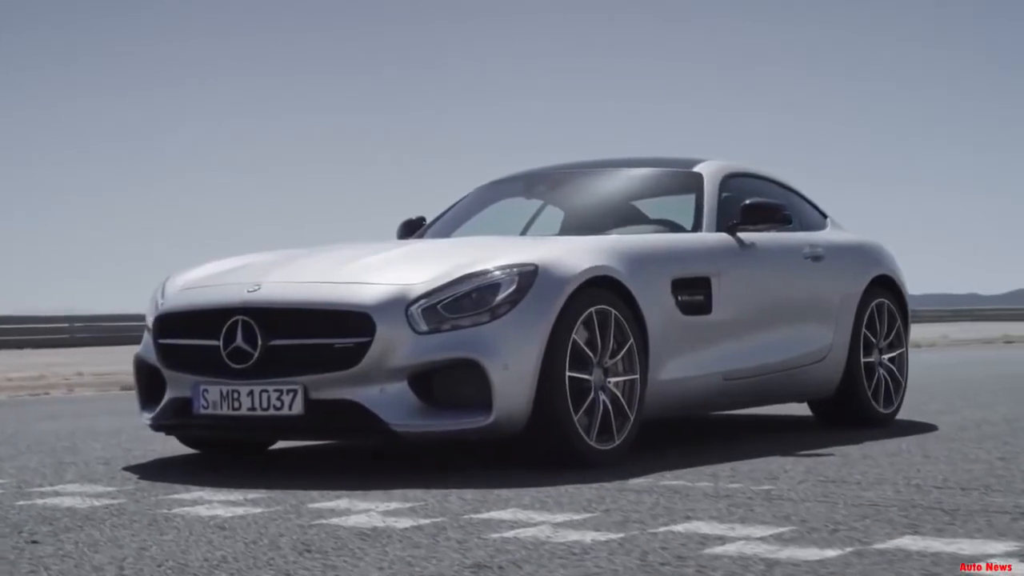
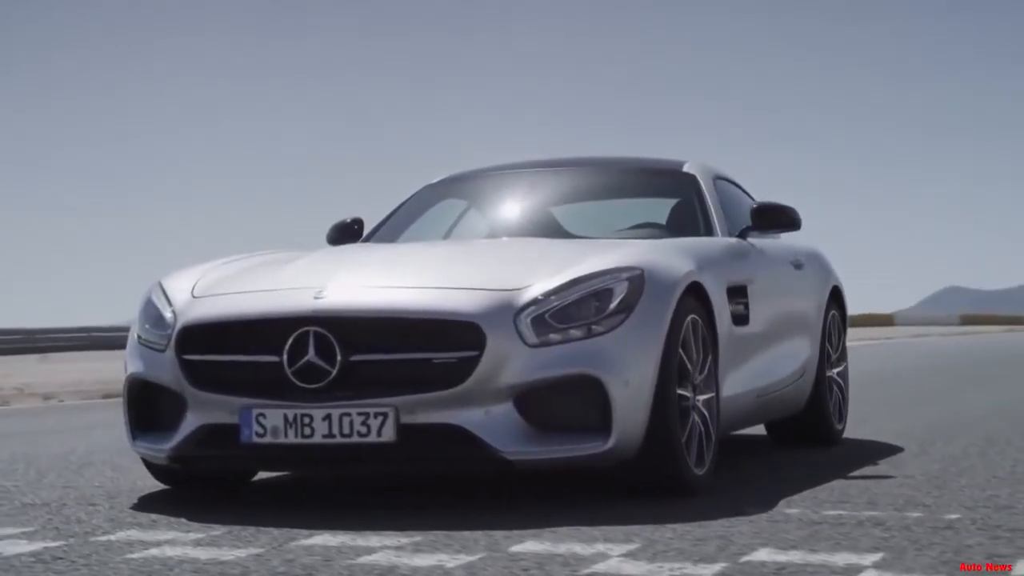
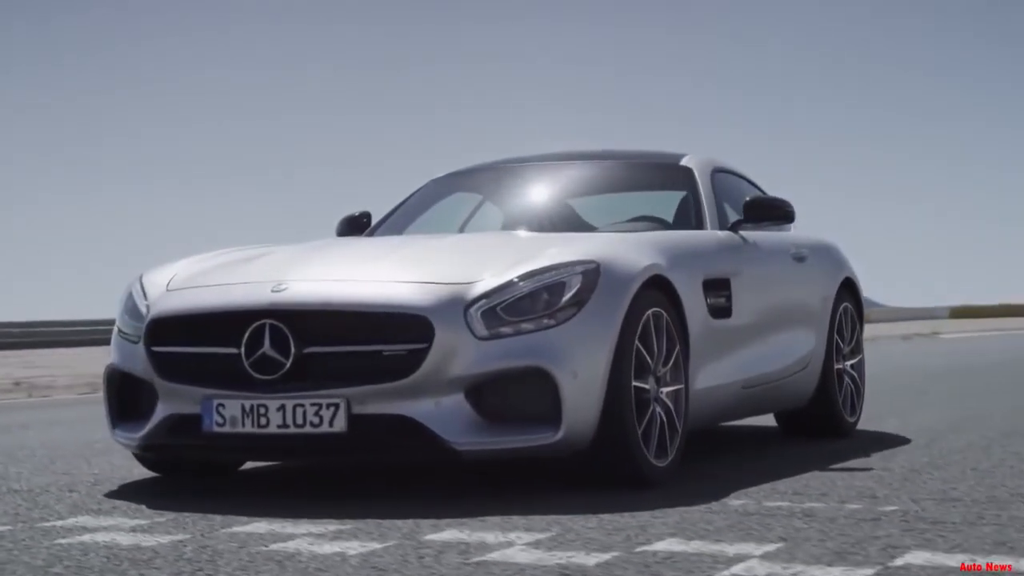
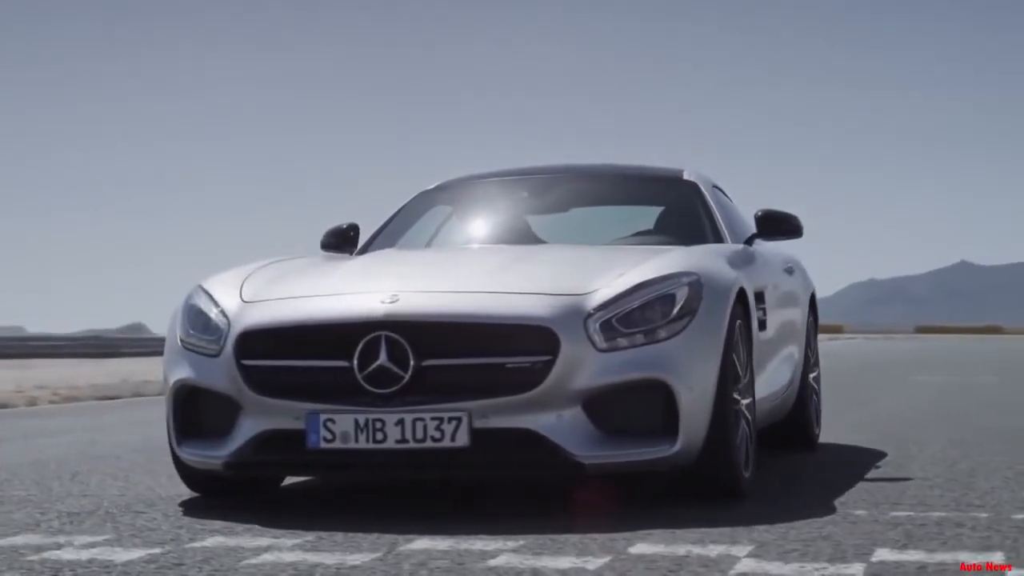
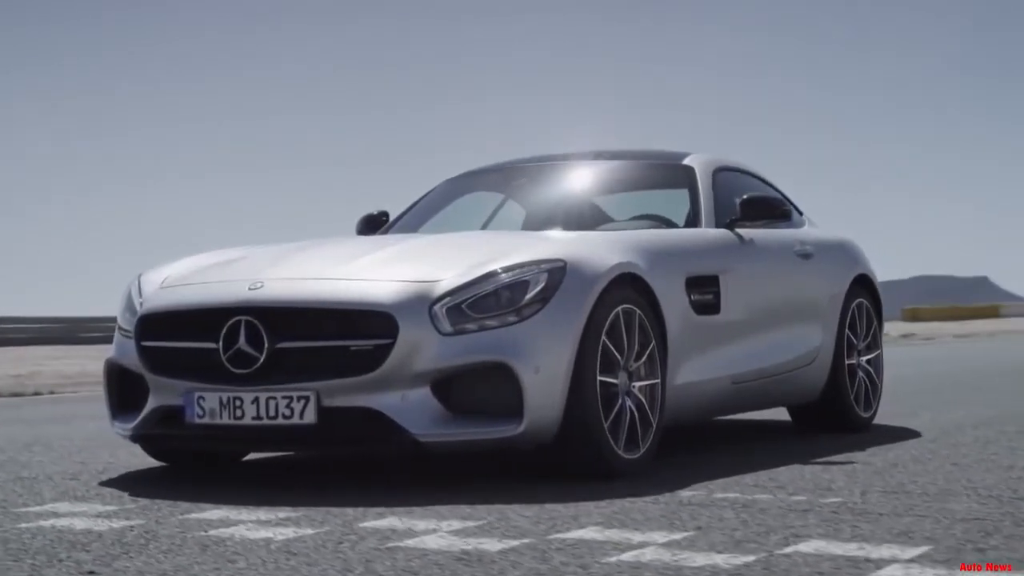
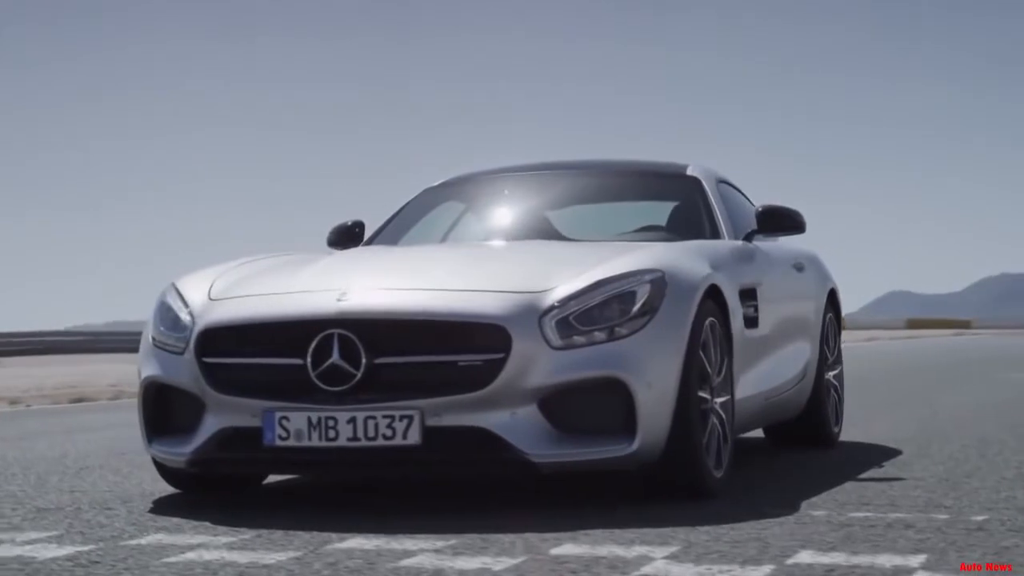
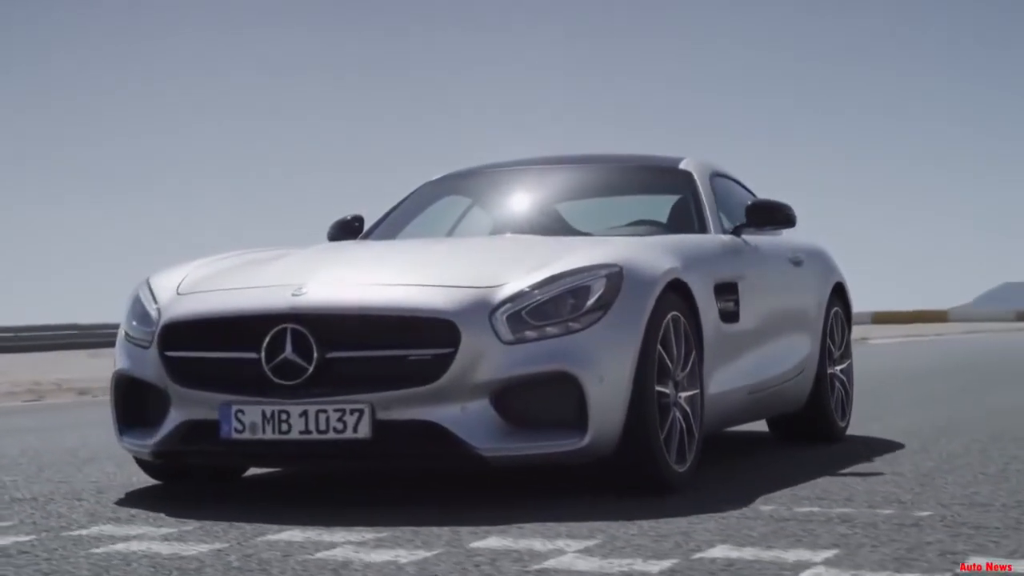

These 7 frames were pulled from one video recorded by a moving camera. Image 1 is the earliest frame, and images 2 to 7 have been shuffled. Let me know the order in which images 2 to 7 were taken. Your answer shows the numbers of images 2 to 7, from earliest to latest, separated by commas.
5, 3, 7, 2, 6, 4
